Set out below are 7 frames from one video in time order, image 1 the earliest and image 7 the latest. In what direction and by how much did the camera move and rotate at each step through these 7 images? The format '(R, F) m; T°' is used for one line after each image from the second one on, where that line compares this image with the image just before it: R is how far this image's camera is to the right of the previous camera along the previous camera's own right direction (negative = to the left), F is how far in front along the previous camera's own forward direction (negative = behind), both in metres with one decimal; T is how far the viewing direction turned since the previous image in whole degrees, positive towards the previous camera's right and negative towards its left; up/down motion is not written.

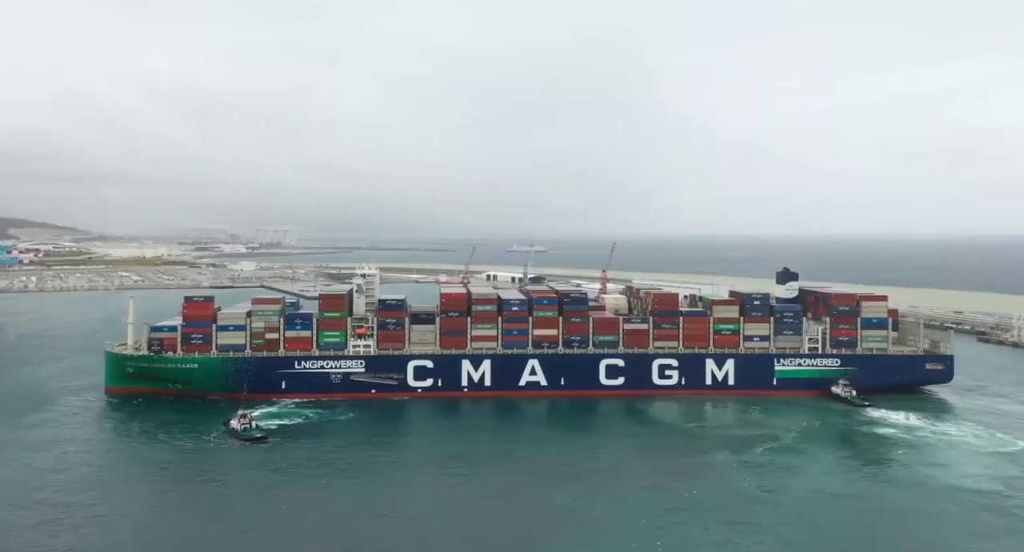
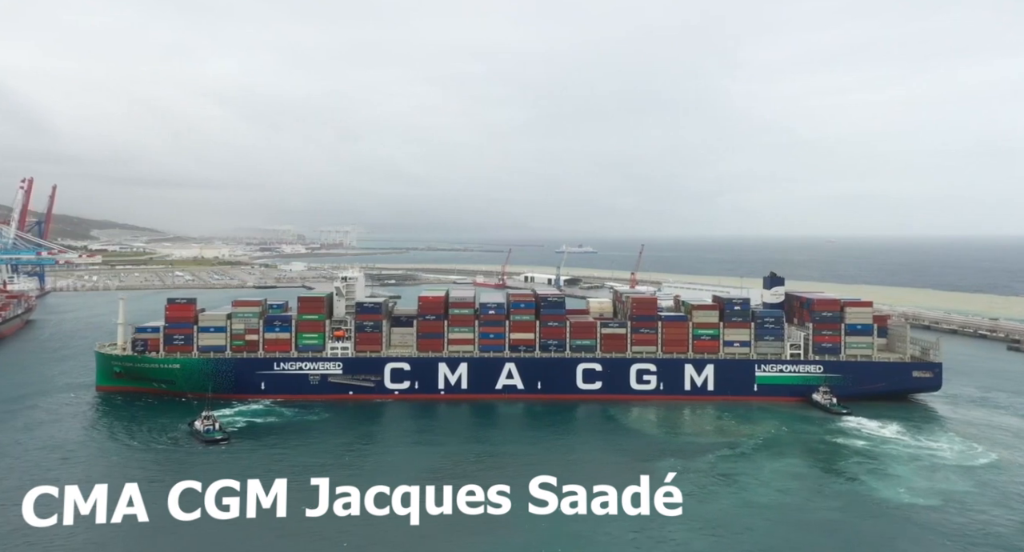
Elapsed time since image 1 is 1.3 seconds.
(+2.0, 0.0) m; -3°
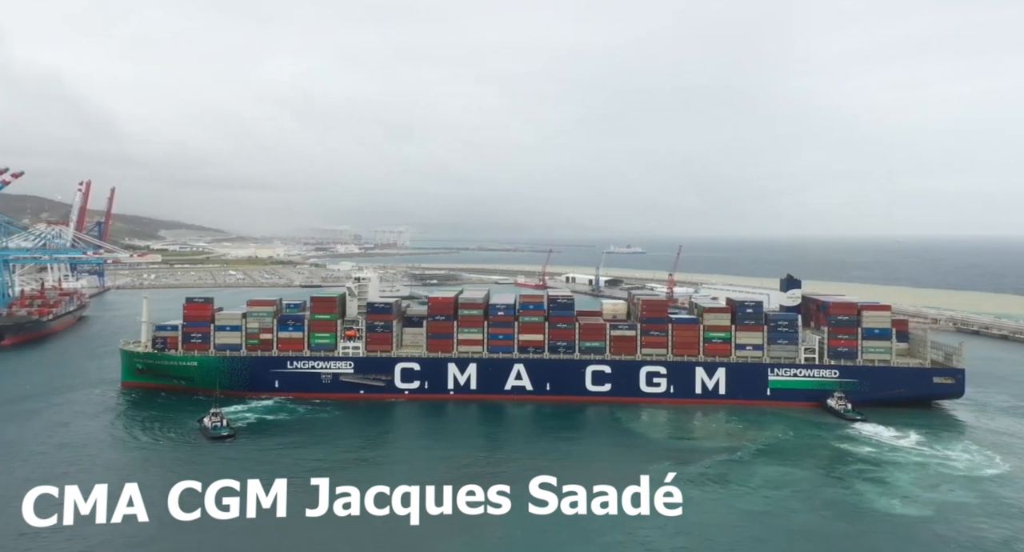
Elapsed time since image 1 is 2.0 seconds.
(+1.1, 0.0) m; -3°
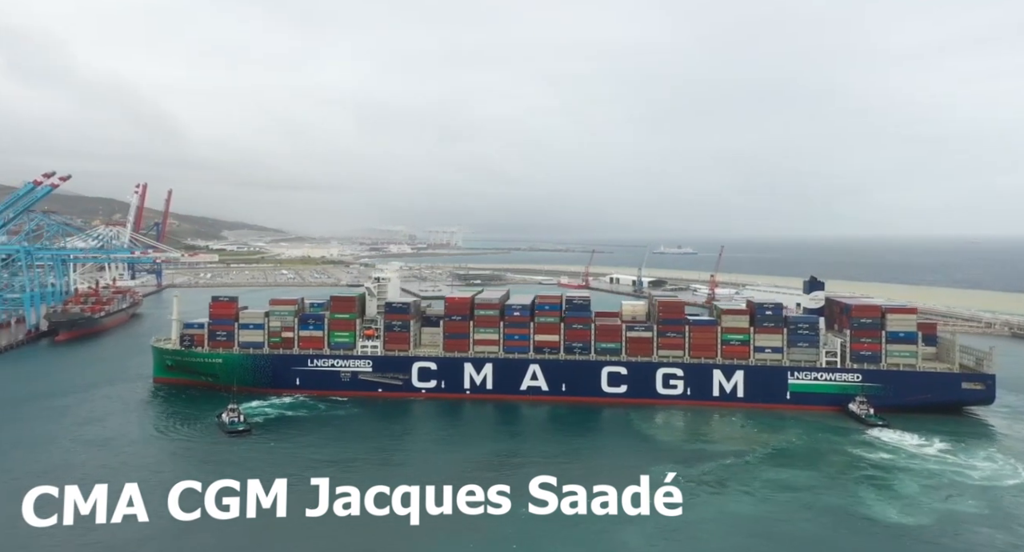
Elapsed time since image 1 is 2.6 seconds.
(+0.9, -0.1) m; -3°
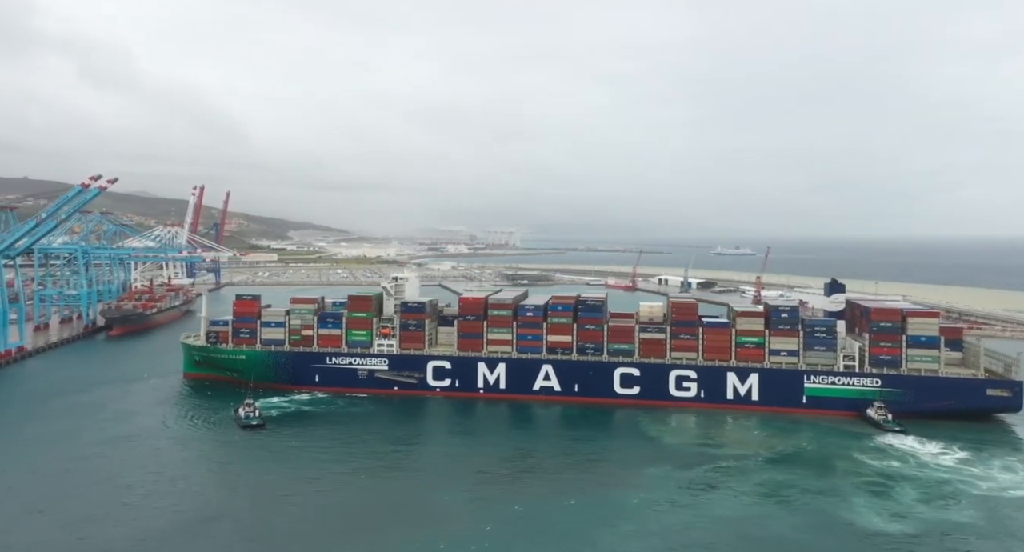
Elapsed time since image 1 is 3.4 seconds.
(+1.2, -0.1) m; -4°
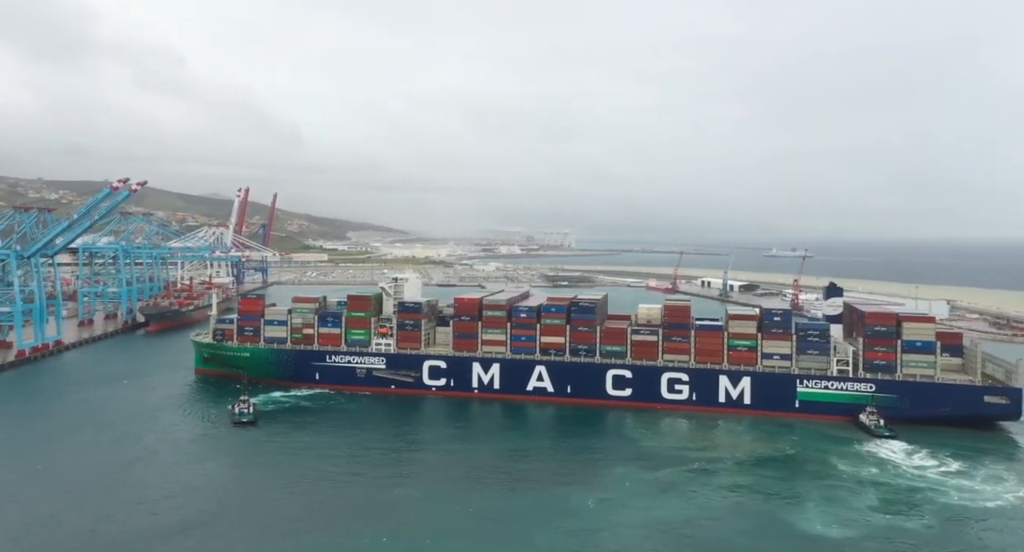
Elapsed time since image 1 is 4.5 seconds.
(+1.6, -0.2) m; -3°
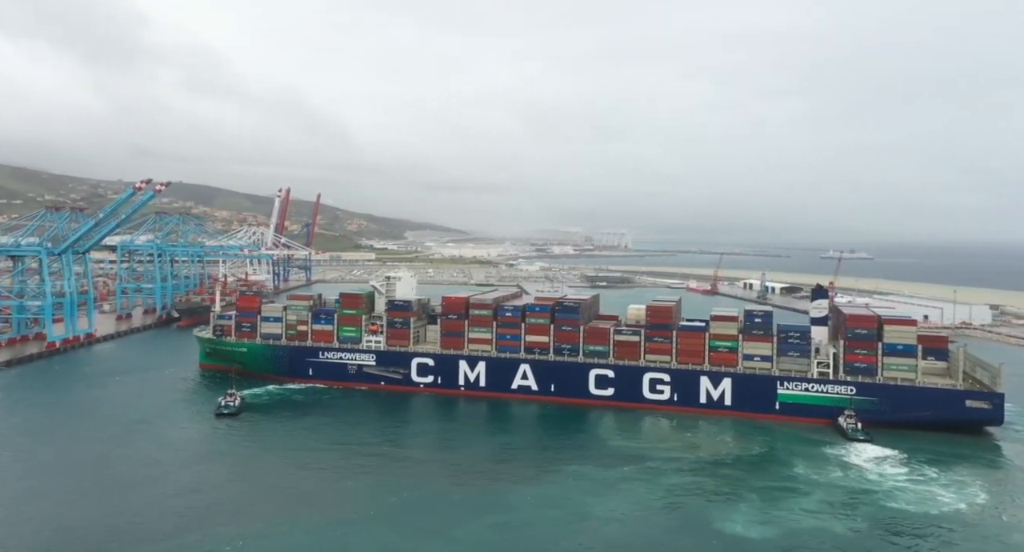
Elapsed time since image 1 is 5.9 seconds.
(+1.8, -0.3) m; -3°
